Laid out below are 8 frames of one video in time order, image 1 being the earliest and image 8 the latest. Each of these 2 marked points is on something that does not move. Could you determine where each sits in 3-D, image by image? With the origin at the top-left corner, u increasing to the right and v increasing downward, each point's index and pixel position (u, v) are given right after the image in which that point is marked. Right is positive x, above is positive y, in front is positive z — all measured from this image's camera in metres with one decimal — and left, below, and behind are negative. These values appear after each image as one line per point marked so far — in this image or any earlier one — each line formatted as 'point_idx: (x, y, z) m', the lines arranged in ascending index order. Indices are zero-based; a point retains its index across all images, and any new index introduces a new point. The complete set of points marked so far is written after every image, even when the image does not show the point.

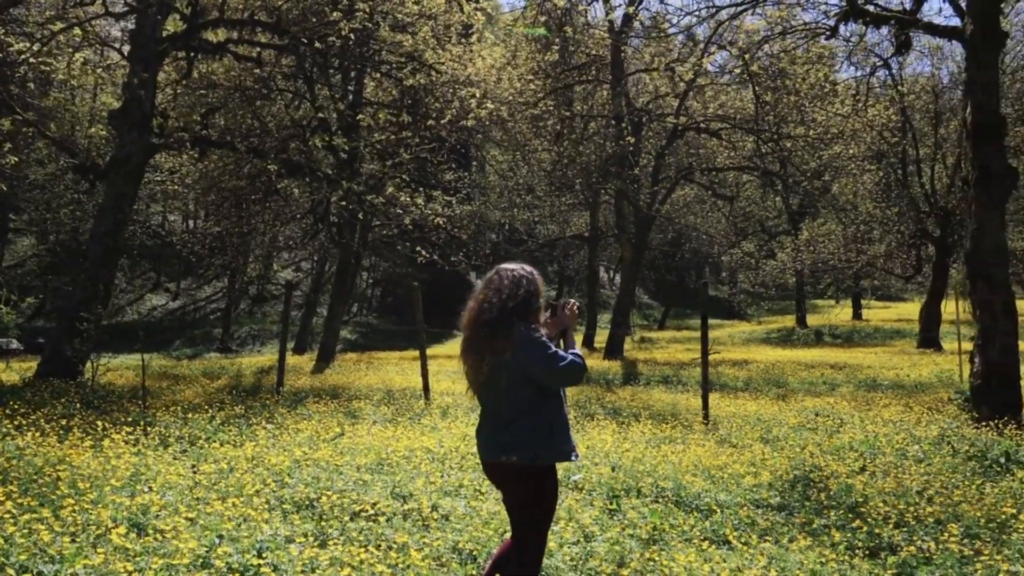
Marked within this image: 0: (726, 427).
0: (+2.6, -1.7, +10.2) m
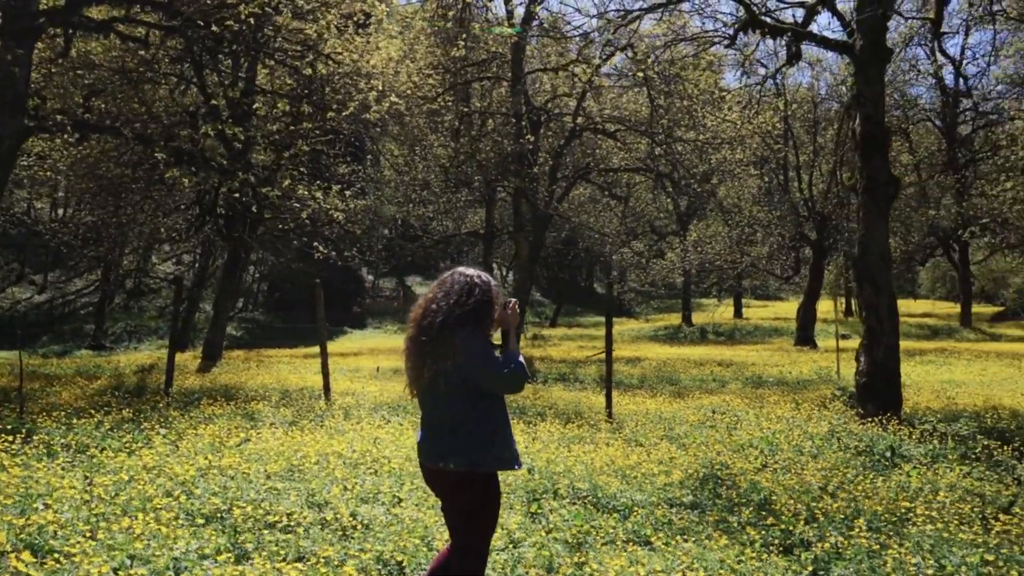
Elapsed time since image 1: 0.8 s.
0: (+1.5, -1.7, +10.4) m
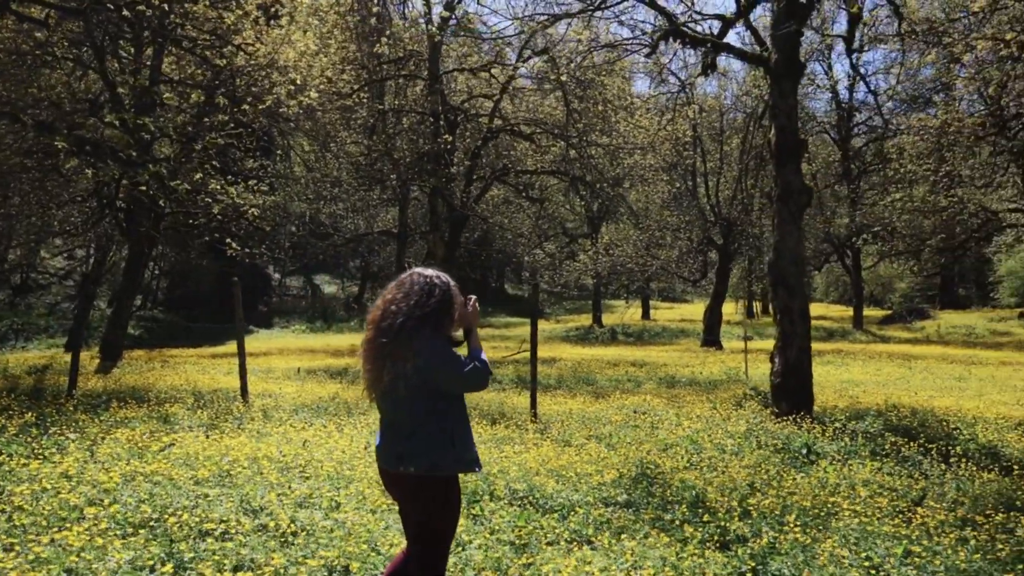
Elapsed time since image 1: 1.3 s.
0: (+0.5, -1.8, +10.5) m
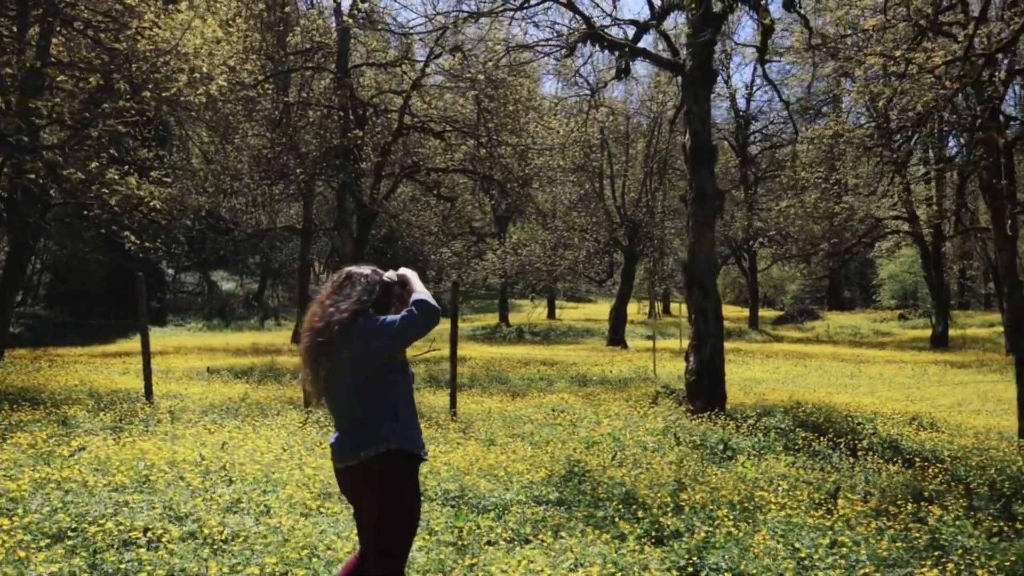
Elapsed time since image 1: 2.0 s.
0: (-0.5, -1.7, +10.5) m
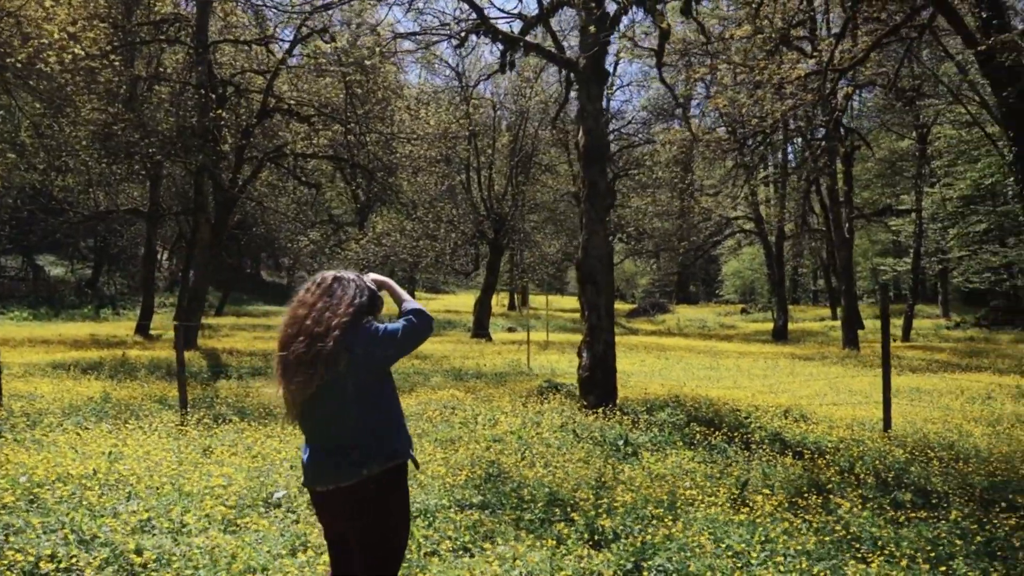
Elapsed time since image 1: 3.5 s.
0: (-1.7, -1.7, +10.1) m
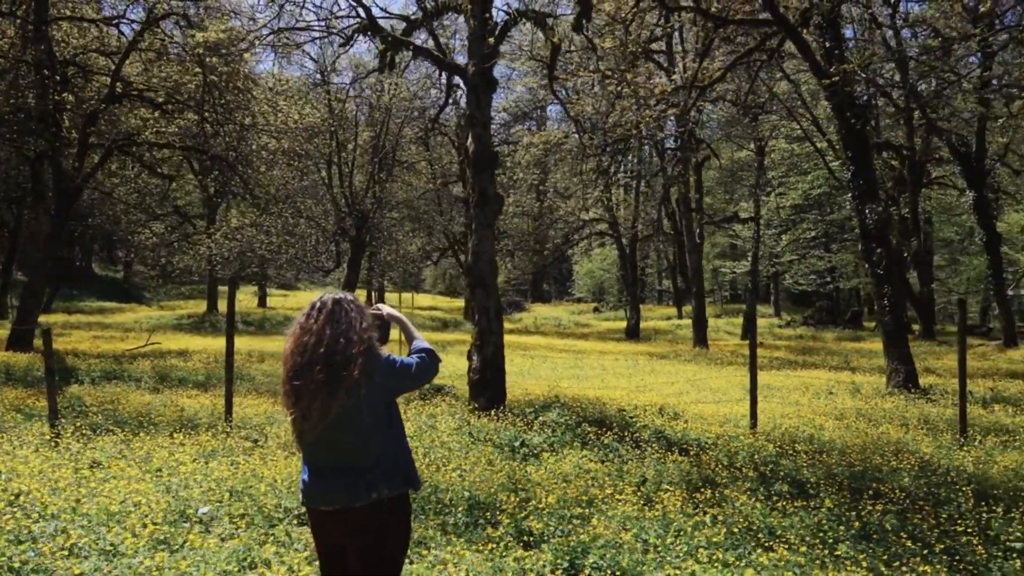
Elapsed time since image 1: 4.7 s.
0: (-3.0, -1.7, +9.9) m
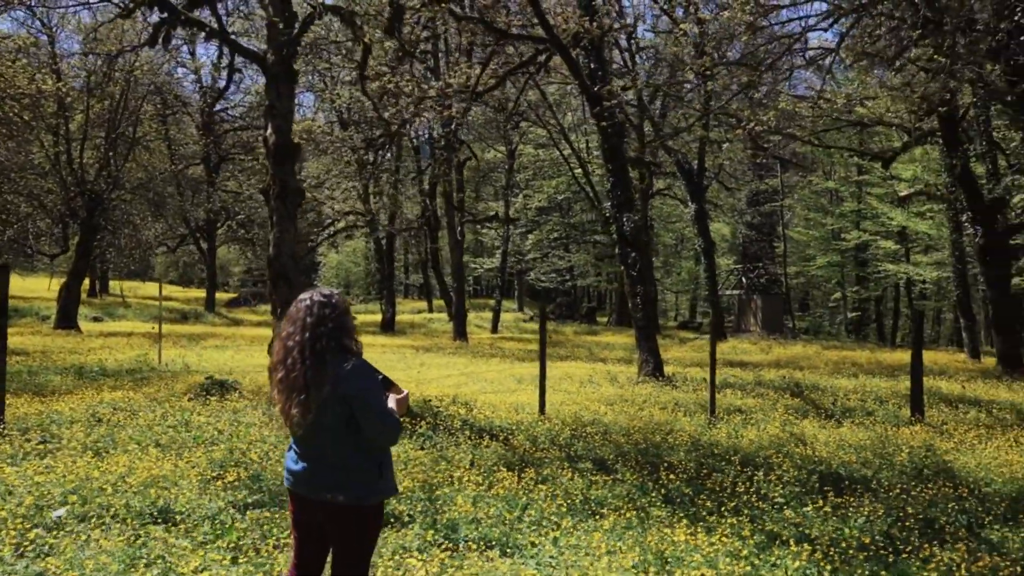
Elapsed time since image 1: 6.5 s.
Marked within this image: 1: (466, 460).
0: (-5.1, -1.6, +9.1) m
1: (-0.5, -1.8, +8.6) m
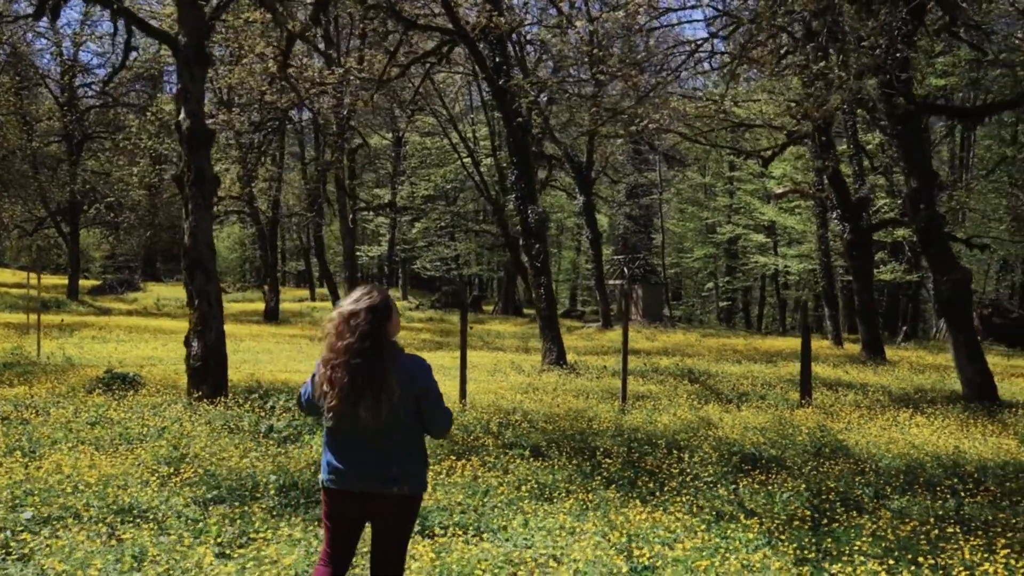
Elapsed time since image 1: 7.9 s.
0: (-5.7, -1.5, +8.6) m
1: (-1.1, -1.7, +8.8) m
